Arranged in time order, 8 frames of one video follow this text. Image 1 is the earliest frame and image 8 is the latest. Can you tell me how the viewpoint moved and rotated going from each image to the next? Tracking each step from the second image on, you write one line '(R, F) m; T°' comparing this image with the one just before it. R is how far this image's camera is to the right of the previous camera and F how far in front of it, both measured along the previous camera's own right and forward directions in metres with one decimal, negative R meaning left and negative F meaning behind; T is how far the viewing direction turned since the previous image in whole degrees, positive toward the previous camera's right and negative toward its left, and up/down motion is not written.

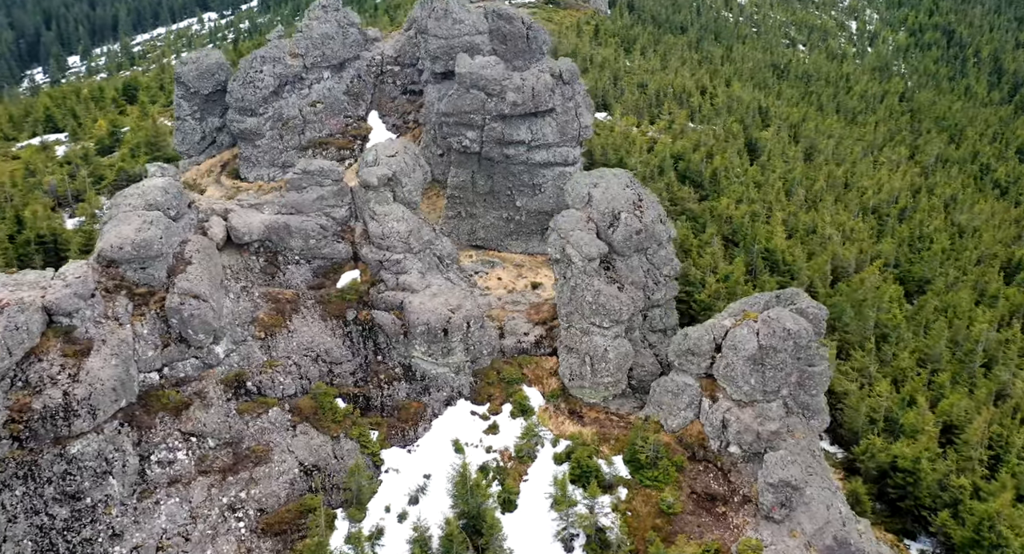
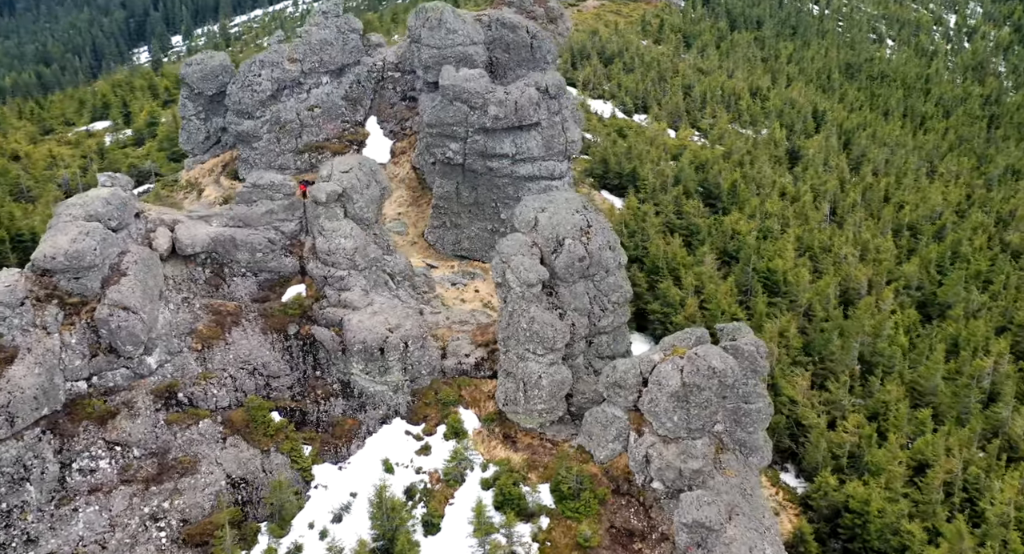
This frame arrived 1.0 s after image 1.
(+3.5, +0.2) m; -3°
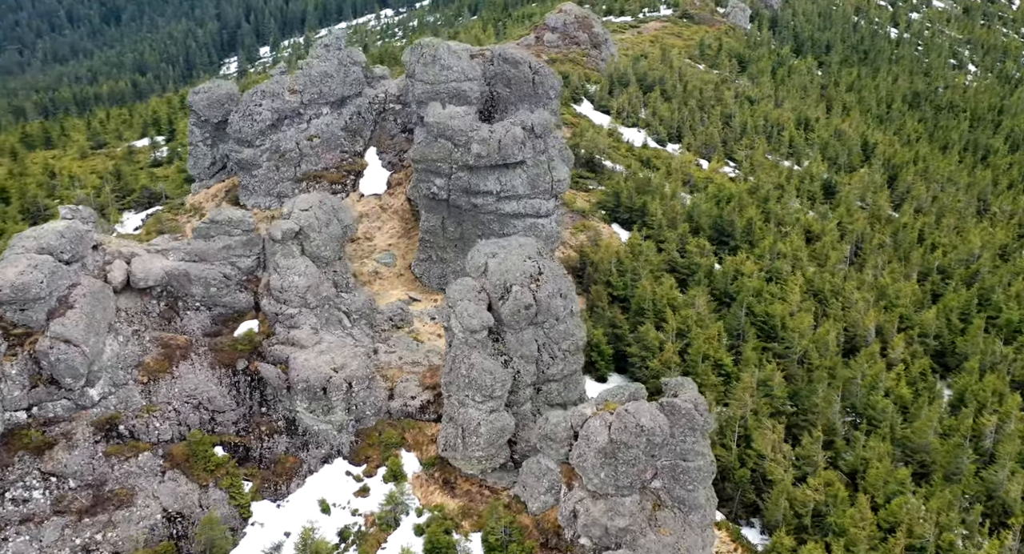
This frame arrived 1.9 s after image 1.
(+3.1, +0.2) m; -3°
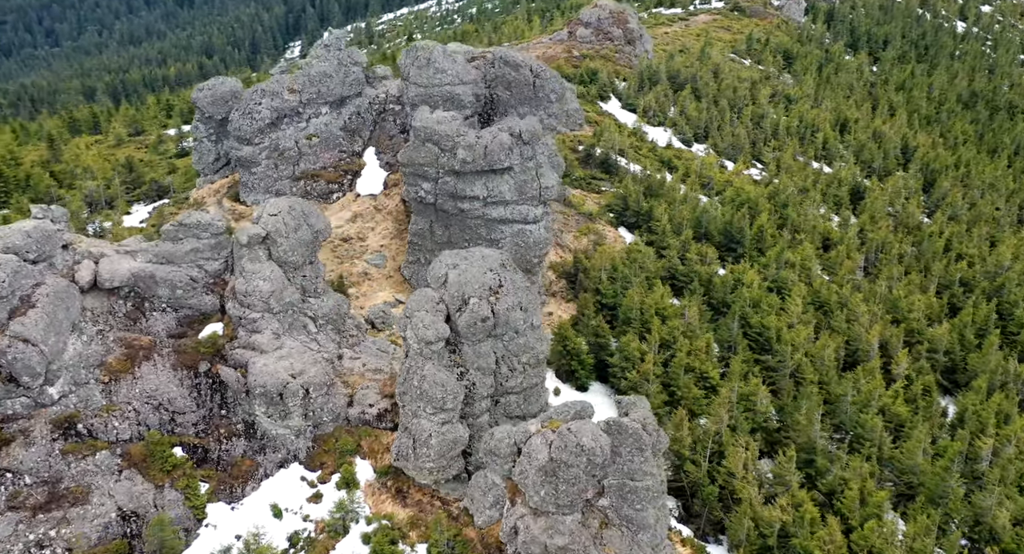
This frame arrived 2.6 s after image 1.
(+2.4, +0.1) m; -2°
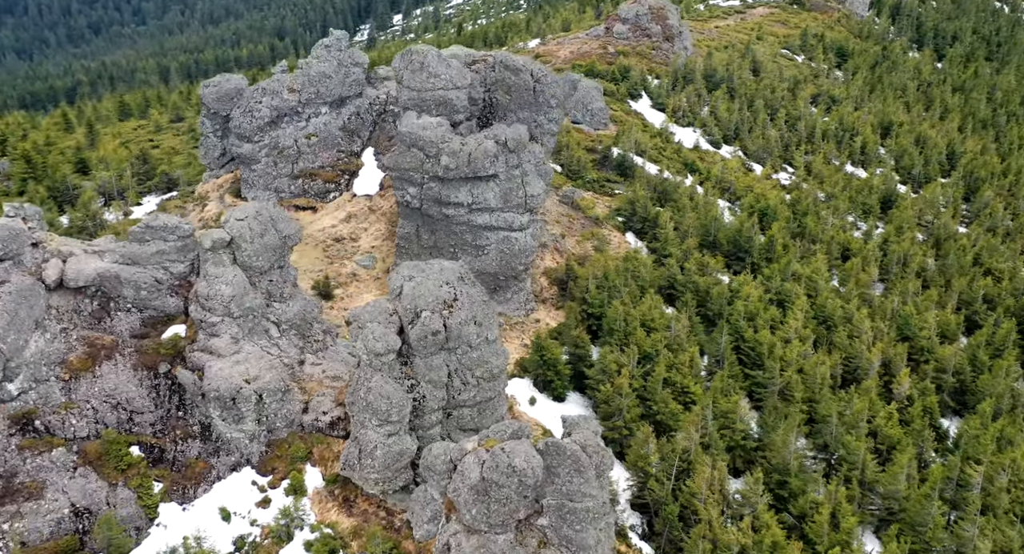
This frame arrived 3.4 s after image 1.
(+2.7, +0.1) m; -3°
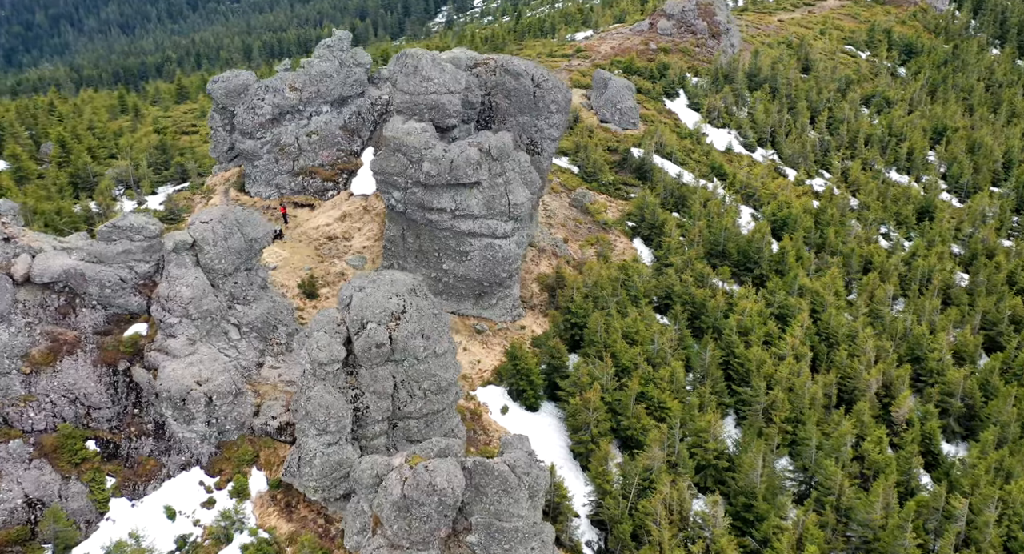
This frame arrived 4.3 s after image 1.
(+3.1, +0.1) m; -3°
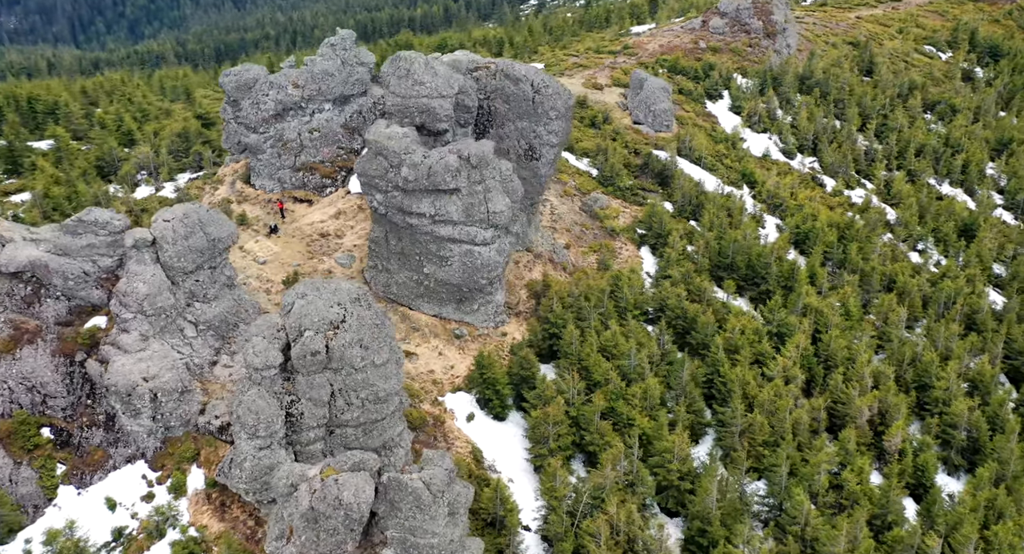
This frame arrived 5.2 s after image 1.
(+3.6, +0.1) m; -4°
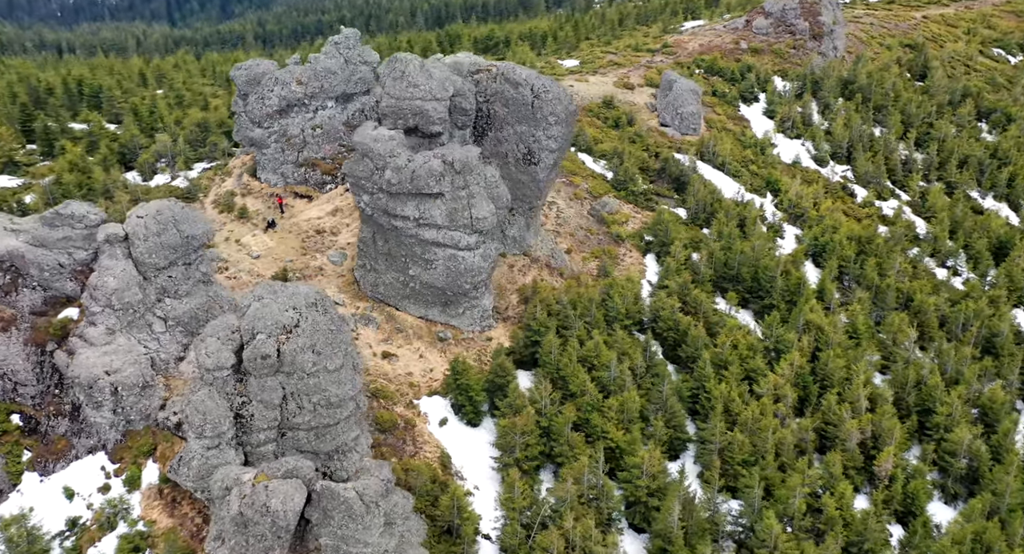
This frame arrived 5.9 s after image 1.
(+2.9, +0.1) m; -3°
